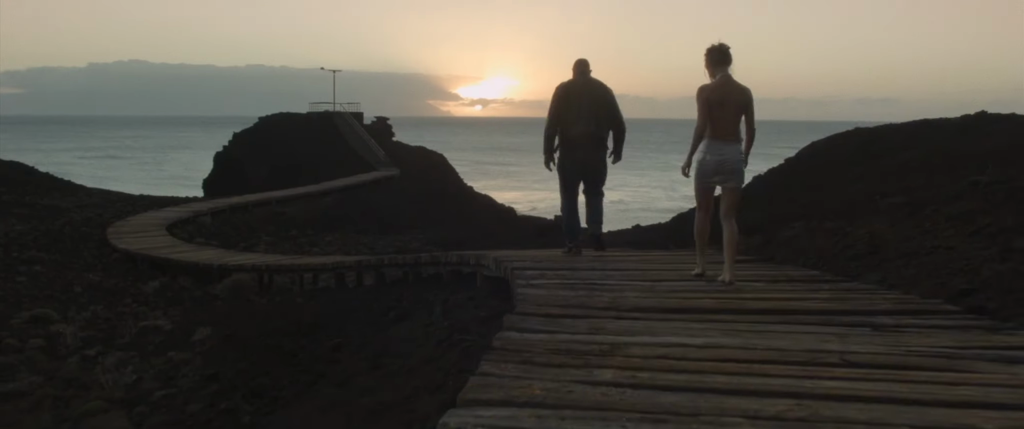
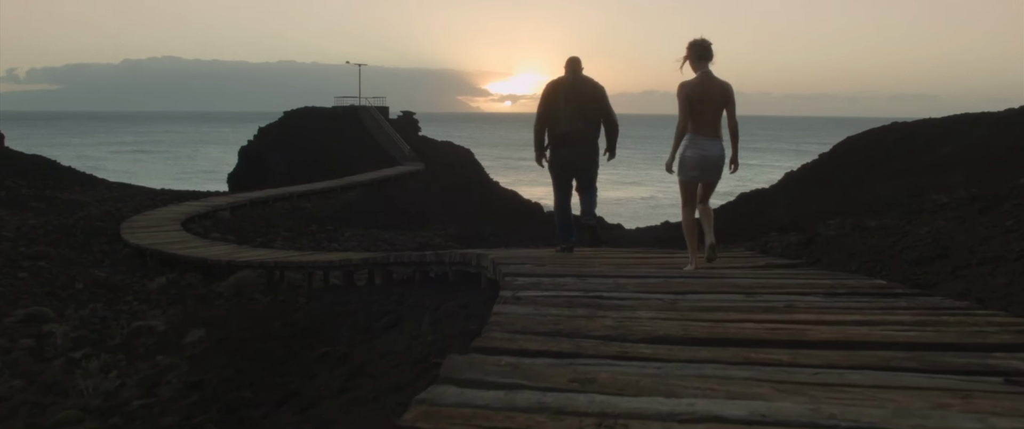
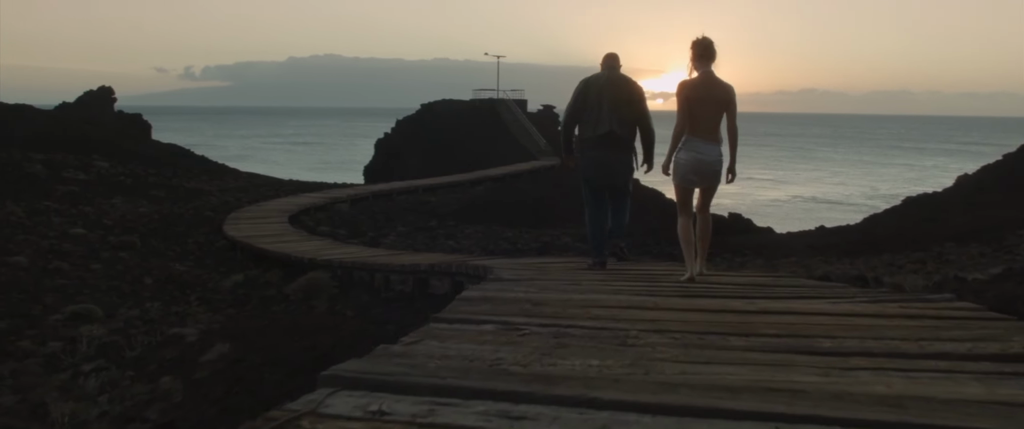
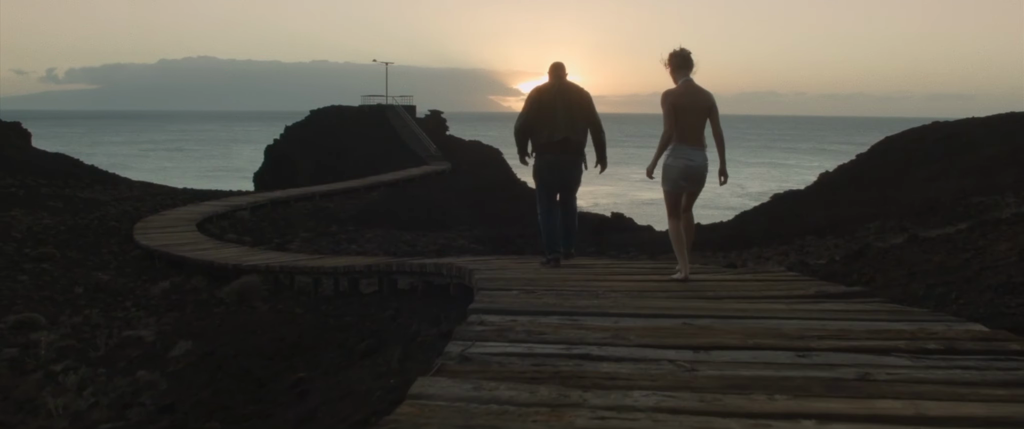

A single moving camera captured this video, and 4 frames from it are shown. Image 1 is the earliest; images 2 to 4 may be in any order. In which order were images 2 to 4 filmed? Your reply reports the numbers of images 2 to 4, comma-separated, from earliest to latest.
2, 4, 3
